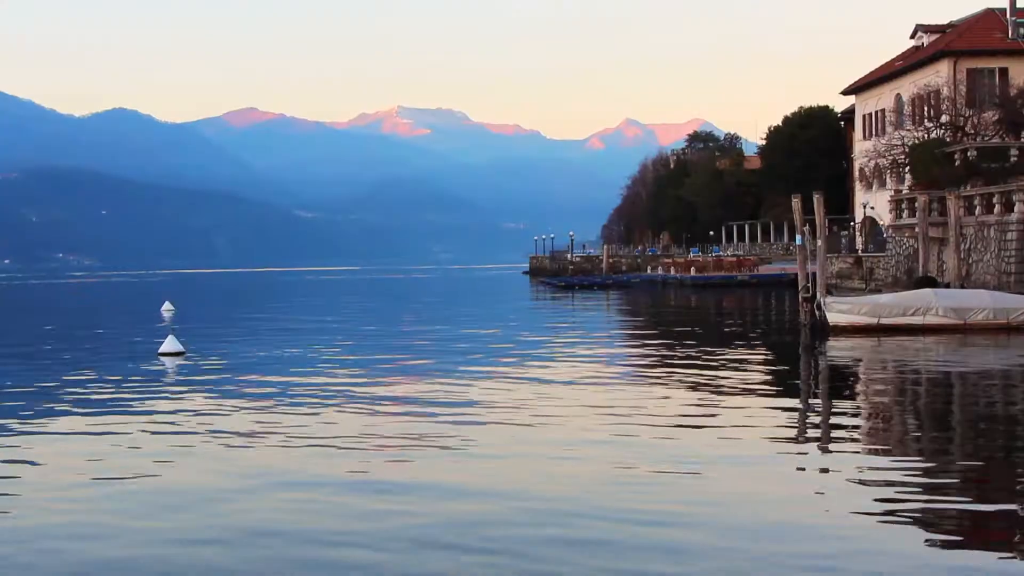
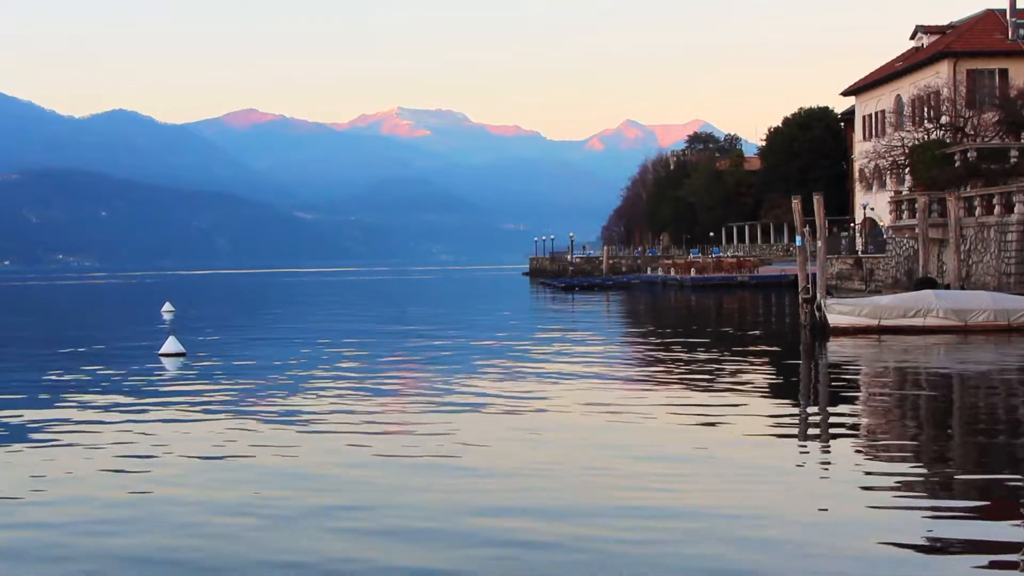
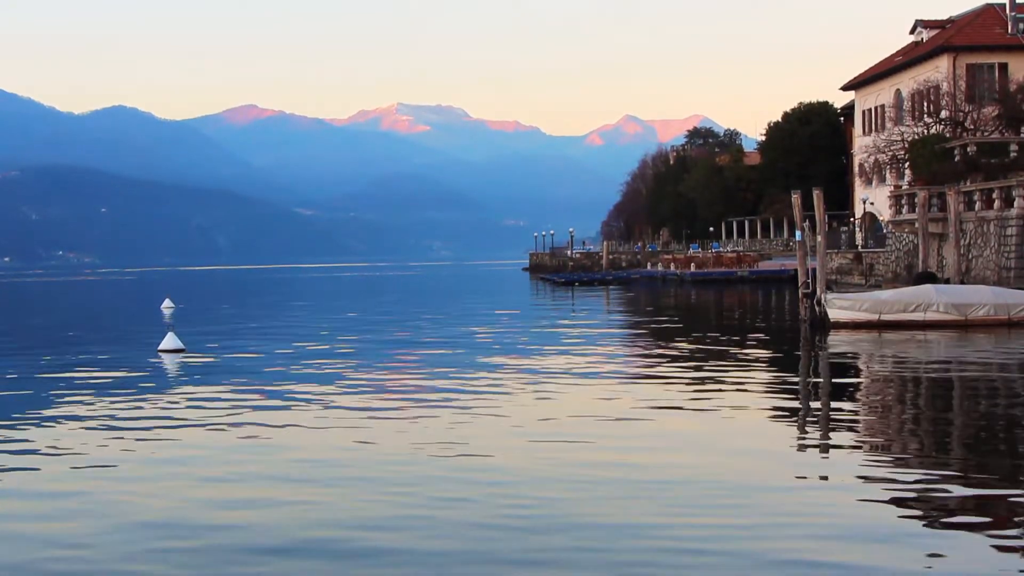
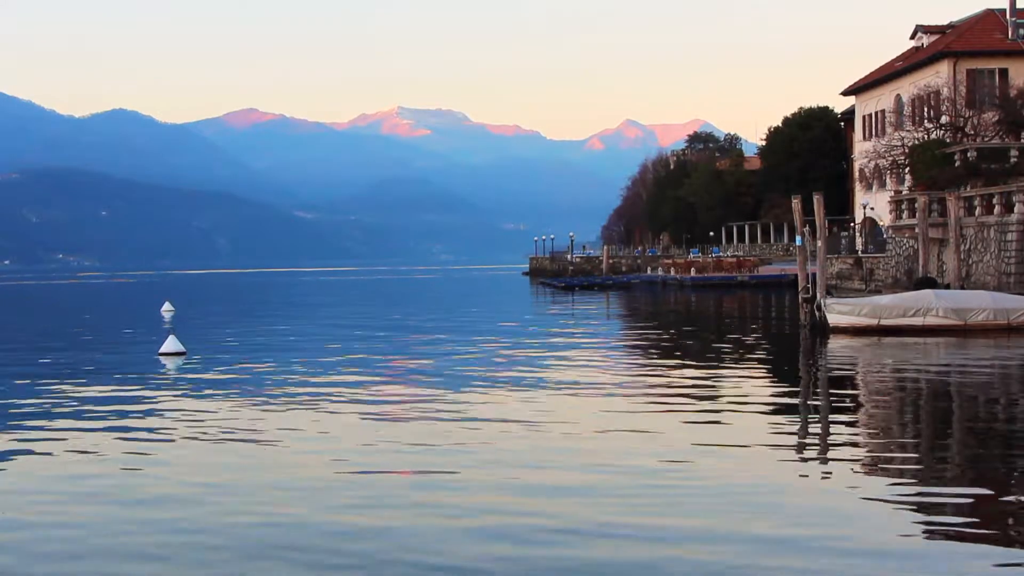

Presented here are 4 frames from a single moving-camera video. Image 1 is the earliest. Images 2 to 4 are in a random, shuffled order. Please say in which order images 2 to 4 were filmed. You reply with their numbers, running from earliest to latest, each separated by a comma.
4, 2, 3
